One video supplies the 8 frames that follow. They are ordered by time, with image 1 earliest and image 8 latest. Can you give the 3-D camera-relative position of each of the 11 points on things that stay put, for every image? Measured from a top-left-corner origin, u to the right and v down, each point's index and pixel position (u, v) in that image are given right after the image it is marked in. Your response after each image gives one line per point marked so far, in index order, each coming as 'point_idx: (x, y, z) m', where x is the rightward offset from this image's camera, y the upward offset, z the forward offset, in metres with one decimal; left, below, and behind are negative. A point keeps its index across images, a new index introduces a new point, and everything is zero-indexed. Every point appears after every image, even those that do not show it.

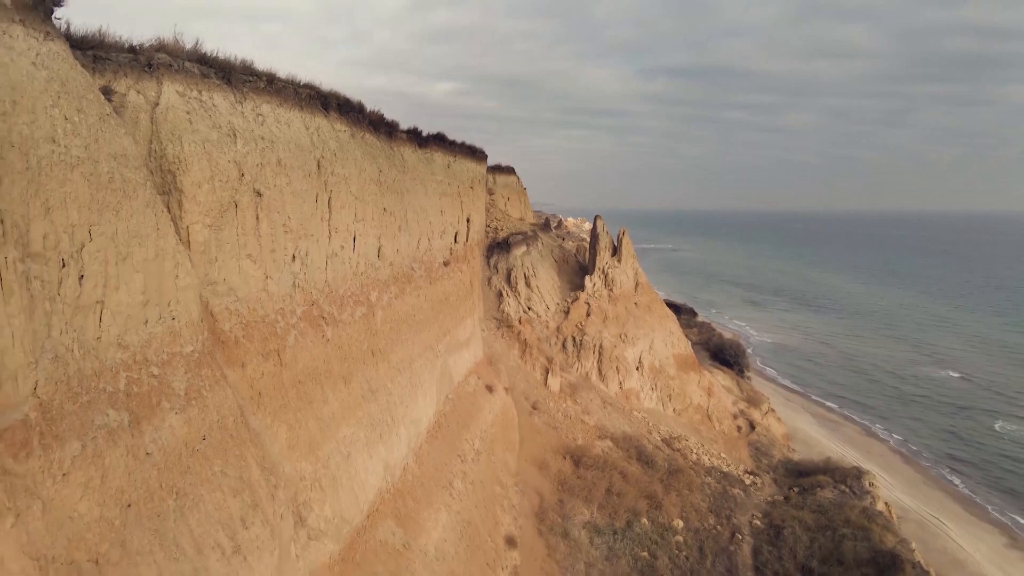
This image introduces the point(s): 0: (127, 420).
0: (-1.7, -0.6, +3.8) m
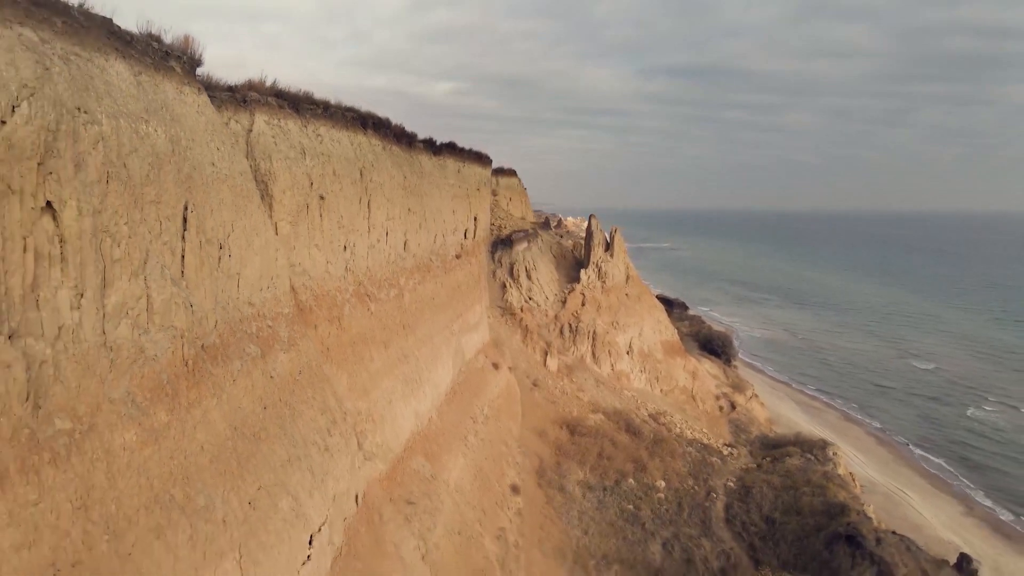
0: (-1.7, -0.4, +5.6) m
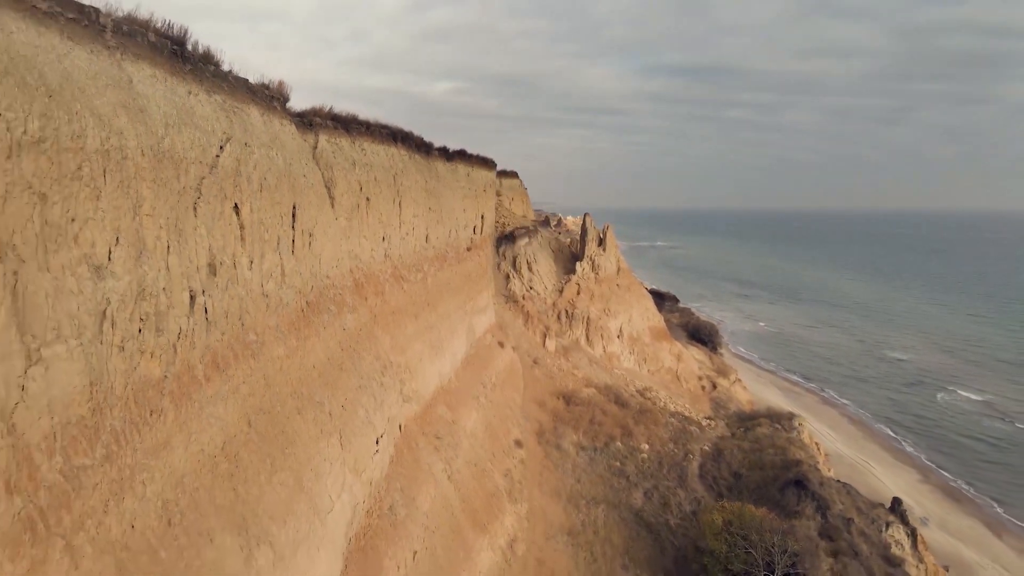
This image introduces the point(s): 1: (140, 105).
0: (-1.6, -0.2, +7.7) m
1: (-1.9, +0.9, +4.2) m
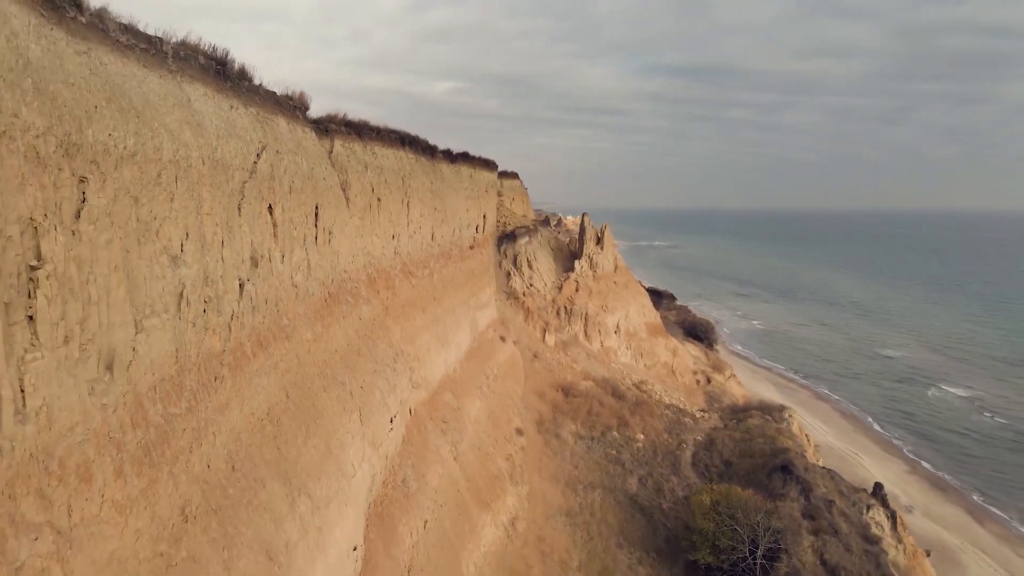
0: (-1.6, -0.1, +8.5) m
1: (-1.9, +1.0, +4.9) m
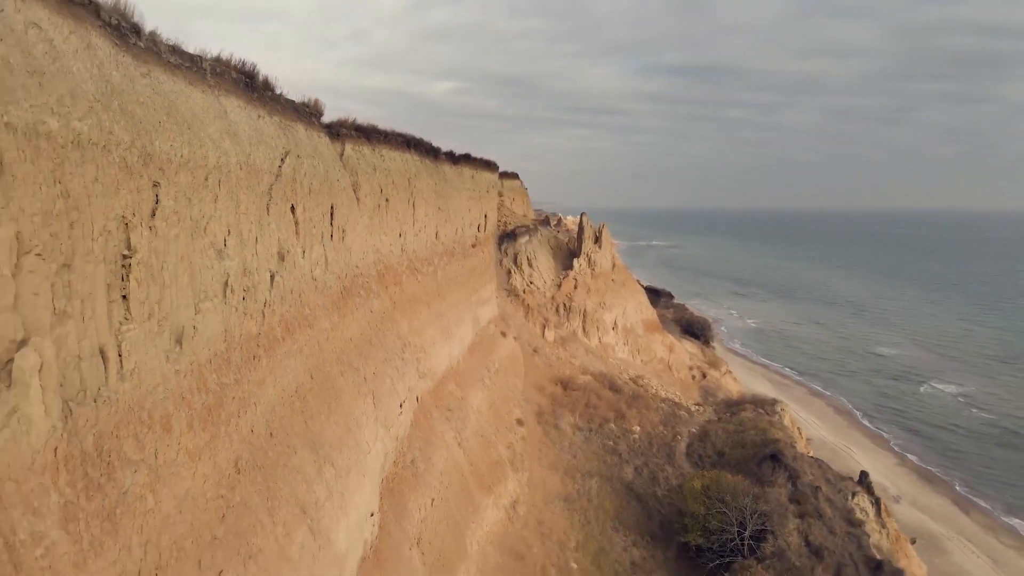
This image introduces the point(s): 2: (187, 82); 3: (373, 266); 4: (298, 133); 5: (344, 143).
0: (-1.6, -0.1, +9.1) m
1: (-1.9, +1.0, +5.5) m
2: (-2.0, +1.3, +5.1) m
3: (-1.7, +0.3, +10.0) m
4: (-2.0, +1.4, +7.8) m
5: (-2.1, +1.8, +10.3) m
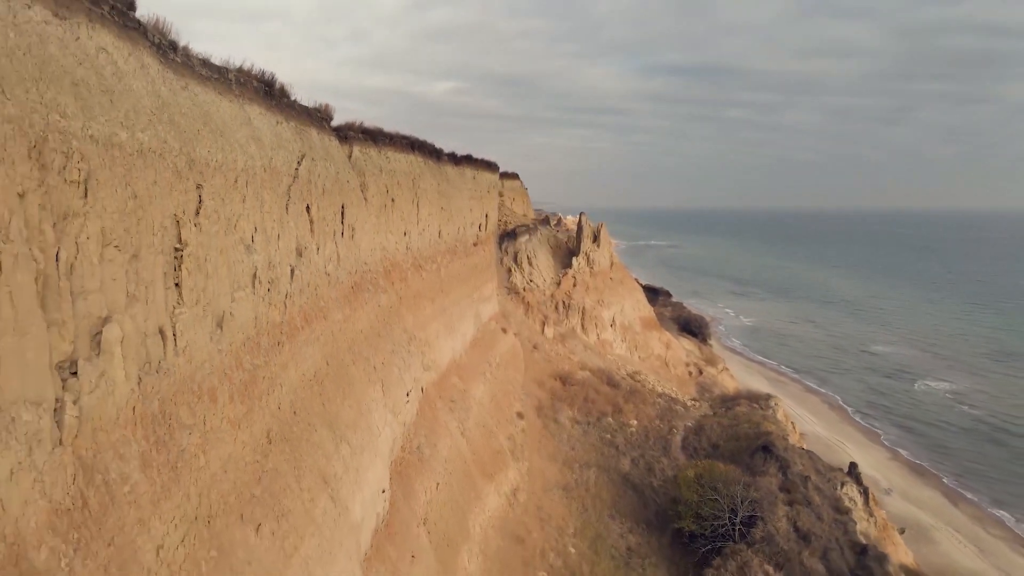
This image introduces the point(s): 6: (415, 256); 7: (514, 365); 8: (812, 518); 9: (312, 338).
0: (-1.6, 0.0, +9.6) m
1: (-1.8, +1.1, +6.0) m
2: (-2.0, +1.3, +5.5) m
3: (-1.7, +0.3, +10.5) m
4: (-2.0, +1.5, +8.2) m
5: (-2.1, +1.8, +10.7) m
6: (-1.5, +0.5, +12.6) m
7: (0.0, -1.6, +17.5) m
8: (+4.5, -3.4, +12.3) m
9: (-1.5, -0.4, +6.4) m
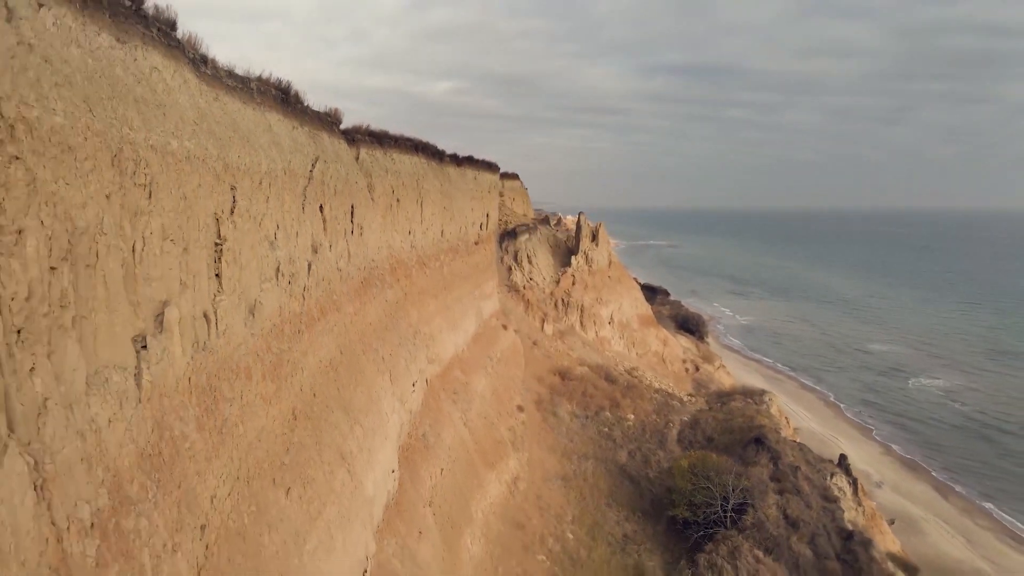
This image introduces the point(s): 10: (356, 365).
0: (-1.6, 0.0, +10.1) m
1: (-1.8, +1.1, +6.5) m
2: (-2.0, +1.4, +6.0) m
3: (-1.7, +0.4, +11.0) m
4: (-2.0, +1.5, +8.7) m
5: (-2.1, +1.9, +11.2) m
6: (-1.5, +0.5, +13.1) m
7: (+0.1, -1.6, +18.0) m
8: (+4.5, -3.4, +12.8) m
9: (-1.5, -0.3, +6.9) m
10: (-1.4, -0.7, +7.4) m
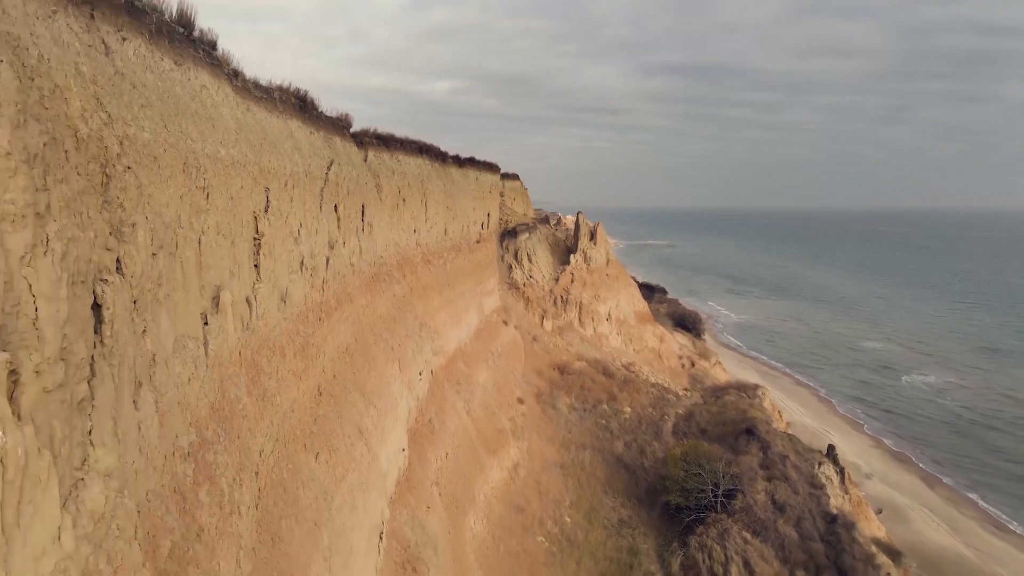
0: (-1.6, +0.1, +10.7) m
1: (-1.8, +1.2, +7.1) m
2: (-2.0, +1.4, +6.7) m
3: (-1.6, +0.4, +11.6) m
4: (-2.0, +1.6, +9.3) m
5: (-2.0, +2.0, +11.8) m
6: (-1.5, +0.6, +13.8) m
7: (+0.1, -1.5, +18.6) m
8: (+4.5, -3.3, +13.4) m
9: (-1.5, -0.3, +7.5) m
10: (-1.4, -0.6, +8.0) m
